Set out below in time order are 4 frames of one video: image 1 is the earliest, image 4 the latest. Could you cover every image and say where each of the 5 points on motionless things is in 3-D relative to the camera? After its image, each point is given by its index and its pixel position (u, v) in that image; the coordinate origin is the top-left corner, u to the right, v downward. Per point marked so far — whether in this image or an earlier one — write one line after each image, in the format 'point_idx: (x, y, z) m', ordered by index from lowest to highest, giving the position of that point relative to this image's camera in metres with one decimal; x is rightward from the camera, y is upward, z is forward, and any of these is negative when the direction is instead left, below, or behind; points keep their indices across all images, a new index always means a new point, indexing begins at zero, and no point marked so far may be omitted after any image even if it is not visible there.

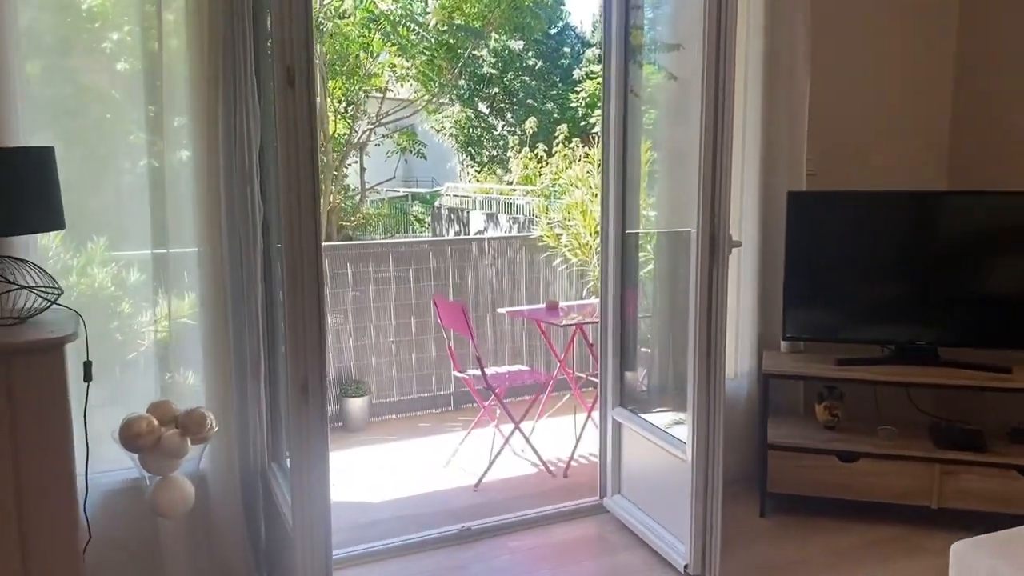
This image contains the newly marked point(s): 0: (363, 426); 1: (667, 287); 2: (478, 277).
0: (-0.8, -0.7, +4.5) m
1: (+0.6, 0.0, +3.1) m
2: (-0.2, +0.1, +4.9) m
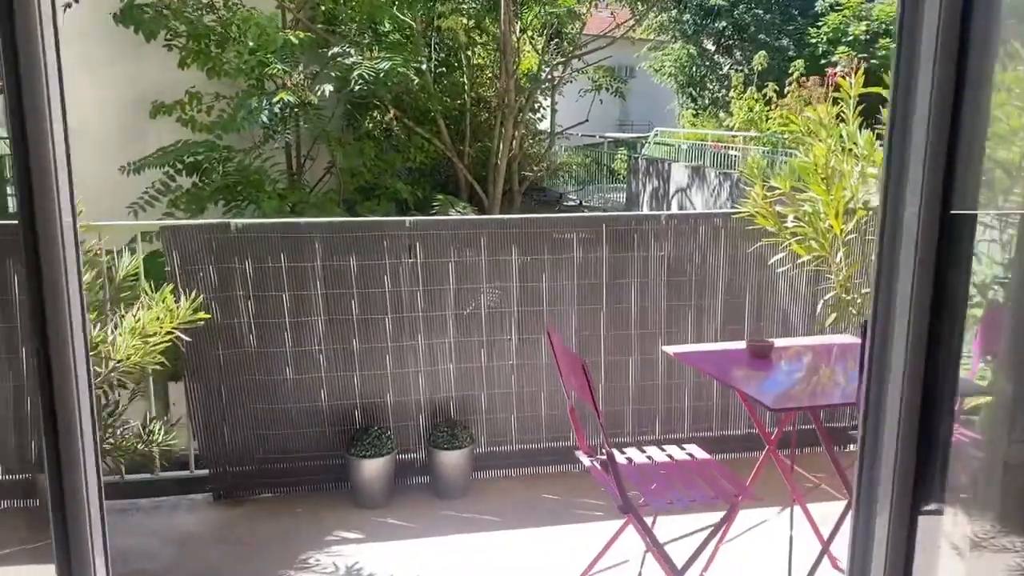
0: (-0.2, -0.7, +3.0) m
1: (+0.8, -0.1, +1.3) m
2: (+0.5, 0.0, +3.2) m
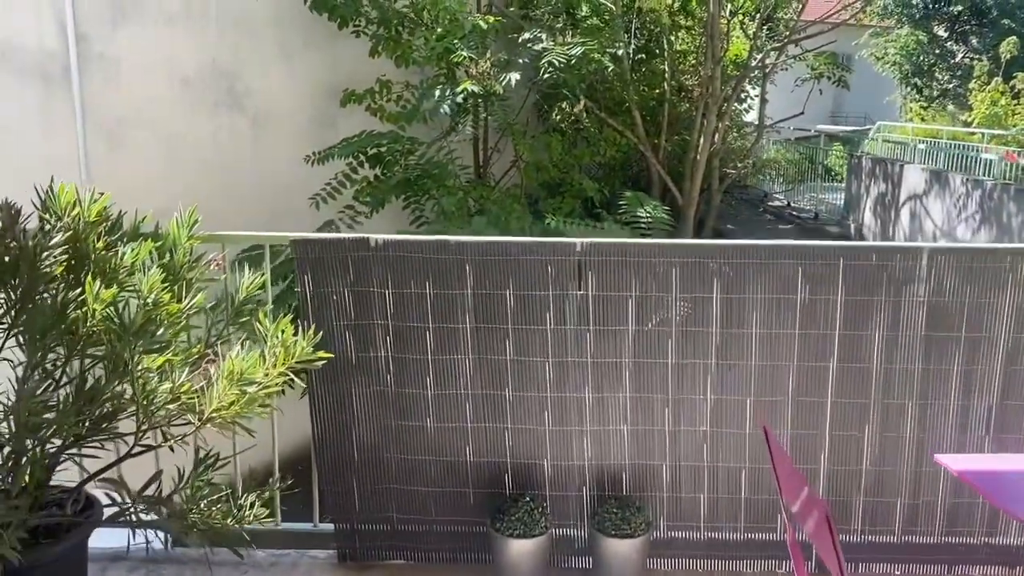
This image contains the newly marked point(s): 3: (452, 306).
0: (+0.3, -0.8, +2.4) m
1: (+0.9, -0.3, +0.5) m
2: (+1.1, -0.1, +2.4) m
3: (-0.2, 0.0, +2.4) m
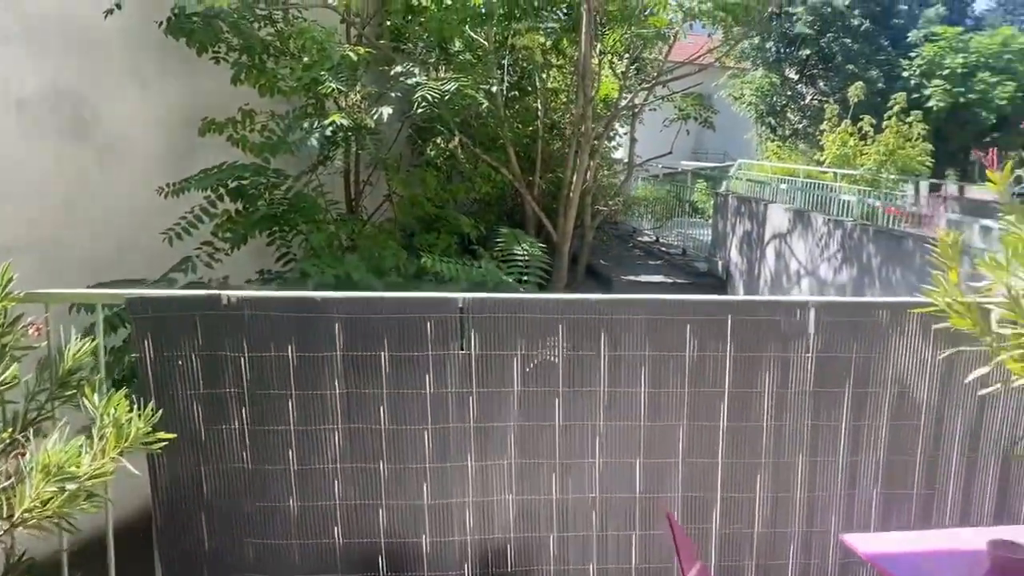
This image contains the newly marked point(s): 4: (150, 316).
0: (0.0, -1.0, +2.2) m
1: (+0.9, -0.4, +0.4) m
2: (+0.7, -0.3, +2.3) m
3: (-0.5, -0.2, +2.2) m
4: (-0.9, -0.1, +2.1) m
